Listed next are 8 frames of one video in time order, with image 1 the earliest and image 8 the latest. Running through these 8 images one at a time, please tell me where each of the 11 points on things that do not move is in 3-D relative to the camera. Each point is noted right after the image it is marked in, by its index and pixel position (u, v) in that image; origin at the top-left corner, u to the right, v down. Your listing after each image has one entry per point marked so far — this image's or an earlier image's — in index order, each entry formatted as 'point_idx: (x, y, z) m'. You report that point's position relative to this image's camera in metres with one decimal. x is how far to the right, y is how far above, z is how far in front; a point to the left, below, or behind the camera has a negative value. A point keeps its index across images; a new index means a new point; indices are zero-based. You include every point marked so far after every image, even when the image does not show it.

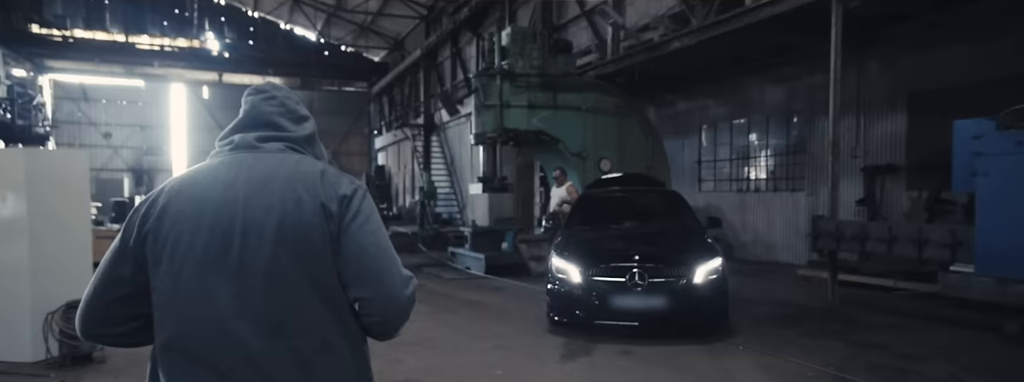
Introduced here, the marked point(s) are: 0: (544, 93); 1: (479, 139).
0: (+0.5, +1.6, +10.1) m
1: (-0.5, +0.8, +10.0) m
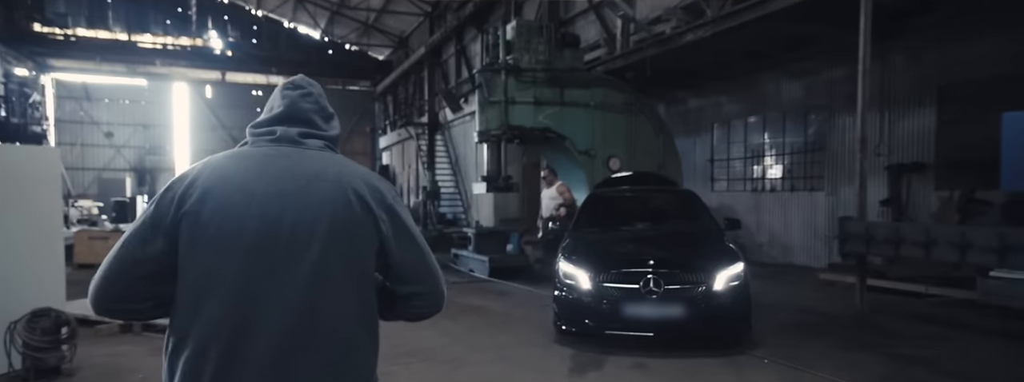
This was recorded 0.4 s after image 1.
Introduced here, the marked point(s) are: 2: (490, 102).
0: (+0.6, +1.6, +9.7) m
1: (-0.5, +0.8, +9.6) m
2: (-0.3, +1.3, +9.5) m
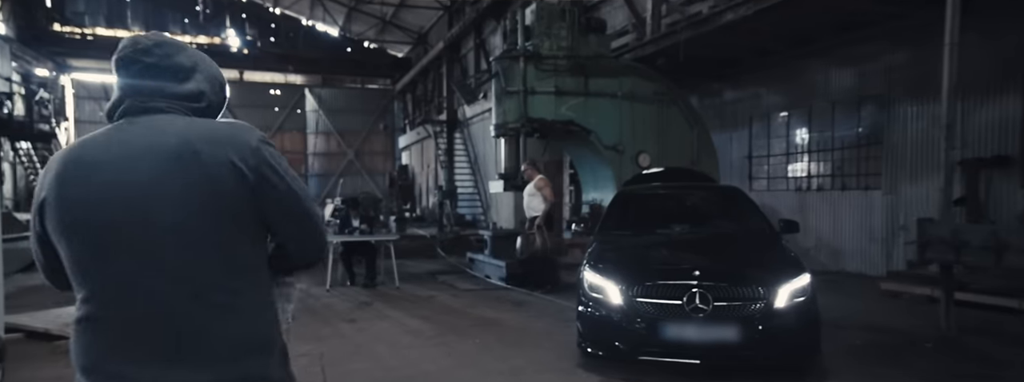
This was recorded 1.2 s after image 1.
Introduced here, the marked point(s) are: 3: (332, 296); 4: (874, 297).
0: (+0.9, +1.6, +8.8) m
1: (-0.2, +0.9, +8.8) m
2: (0.0, +1.4, +8.7) m
3: (-2.2, -1.3, +7.6) m
4: (+3.8, -1.1, +6.5) m
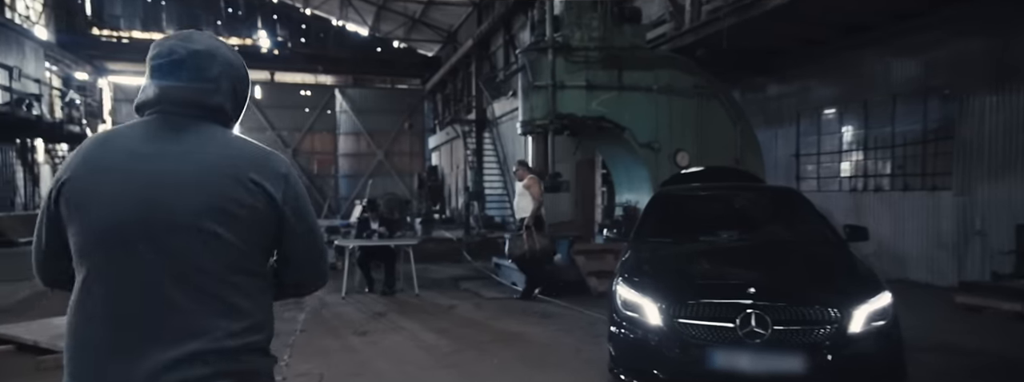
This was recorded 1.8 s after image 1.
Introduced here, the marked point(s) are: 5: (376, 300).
0: (+1.3, +1.6, +8.2) m
1: (+0.2, +0.8, +8.2) m
2: (+0.3, +1.3, +8.1) m
3: (-1.9, -1.3, +7.1) m
4: (+4.0, -1.1, +5.8) m
5: (-1.6, -1.3, +7.4) m
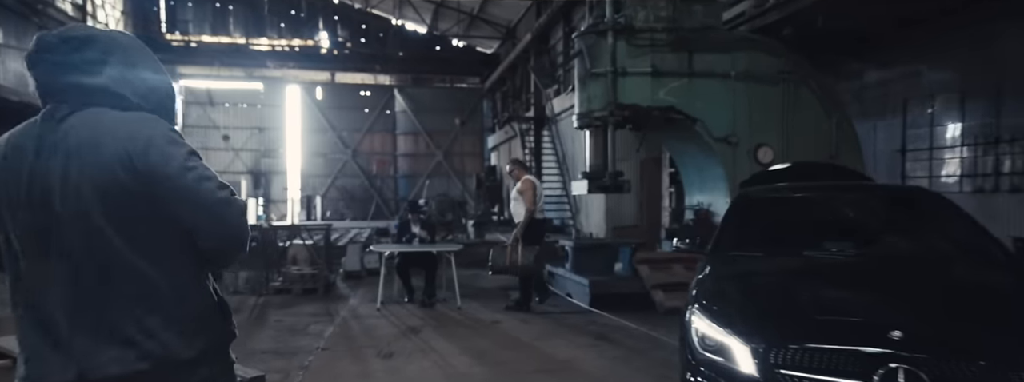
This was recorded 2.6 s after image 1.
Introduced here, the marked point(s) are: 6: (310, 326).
0: (+1.9, +1.6, +7.2) m
1: (+0.8, +0.8, +7.3) m
2: (+0.9, +1.3, +7.2) m
3: (-1.4, -1.3, +6.4) m
4: (+4.4, -1.1, +4.5) m
5: (-1.1, -1.3, +6.7) m
6: (-2.0, -1.3, +6.2) m
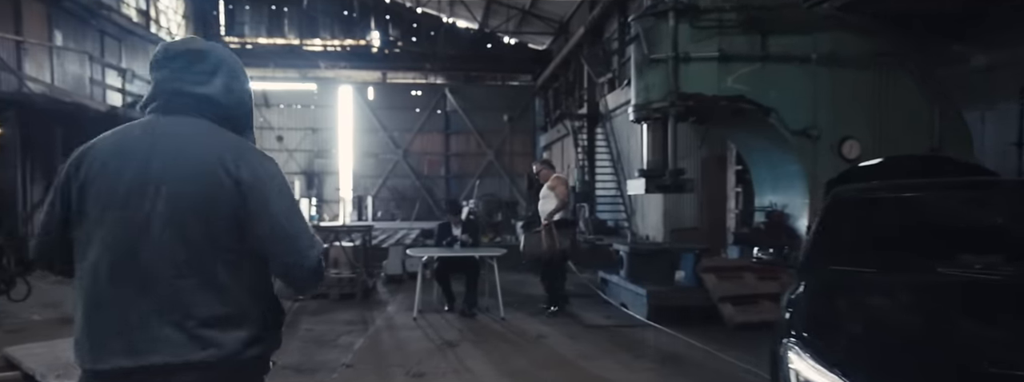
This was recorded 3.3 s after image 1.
0: (+2.4, +1.6, +6.4) m
1: (+1.3, +0.8, +6.6) m
2: (+1.4, +1.3, +6.4) m
3: (-0.9, -1.3, +5.9) m
4: (+4.7, -1.1, +3.4) m
5: (-0.6, -1.3, +6.1) m
6: (-1.6, -1.3, +5.7) m
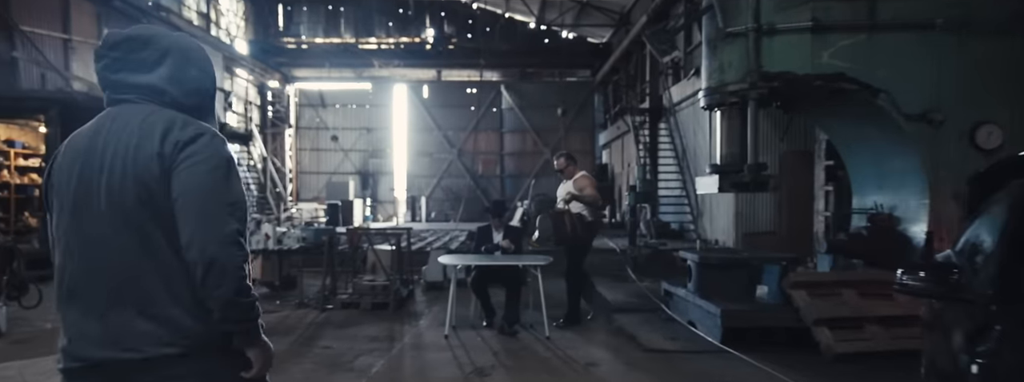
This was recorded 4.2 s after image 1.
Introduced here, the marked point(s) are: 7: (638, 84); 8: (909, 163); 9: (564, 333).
0: (+2.8, +1.6, +5.2) m
1: (+1.8, +0.8, +5.5) m
2: (+1.9, +1.4, +5.4) m
3: (-0.6, -1.3, +5.0) m
4: (+4.8, -1.1, +2.1) m
5: (-0.2, -1.3, +5.3) m
6: (-1.2, -1.3, +5.0) m
7: (+3.5, +3.0, +17.3) m
8: (+3.4, +0.3, +5.4) m
9: (+0.5, -1.3, +5.7) m
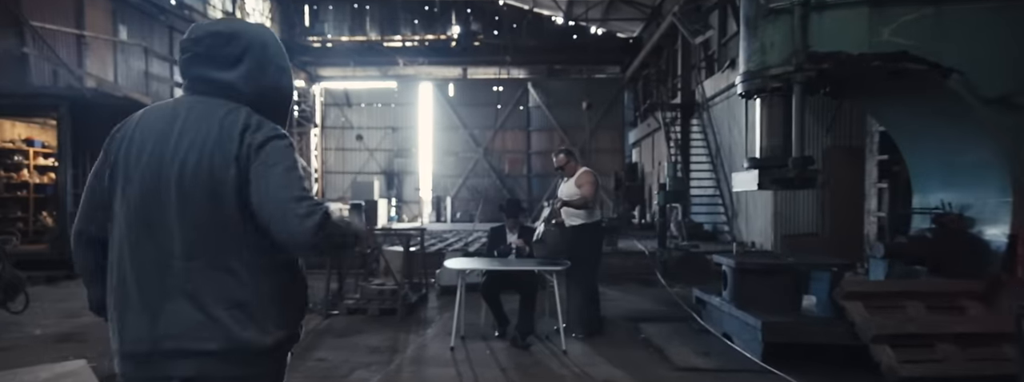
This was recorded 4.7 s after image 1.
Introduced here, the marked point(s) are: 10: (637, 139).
0: (+2.9, +1.6, +4.5) m
1: (+1.9, +0.9, +4.9) m
2: (+2.0, +1.4, +4.7) m
3: (-0.5, -1.3, +4.5) m
4: (+4.7, -1.1, +1.3) m
5: (-0.1, -1.3, +4.7) m
6: (-1.1, -1.3, +4.5) m
7: (+4.2, +3.0, +16.6) m
8: (+3.5, +0.3, +4.7) m
9: (+0.6, -1.3, +5.1) m
10: (+3.8, +1.6, +19.5) m
